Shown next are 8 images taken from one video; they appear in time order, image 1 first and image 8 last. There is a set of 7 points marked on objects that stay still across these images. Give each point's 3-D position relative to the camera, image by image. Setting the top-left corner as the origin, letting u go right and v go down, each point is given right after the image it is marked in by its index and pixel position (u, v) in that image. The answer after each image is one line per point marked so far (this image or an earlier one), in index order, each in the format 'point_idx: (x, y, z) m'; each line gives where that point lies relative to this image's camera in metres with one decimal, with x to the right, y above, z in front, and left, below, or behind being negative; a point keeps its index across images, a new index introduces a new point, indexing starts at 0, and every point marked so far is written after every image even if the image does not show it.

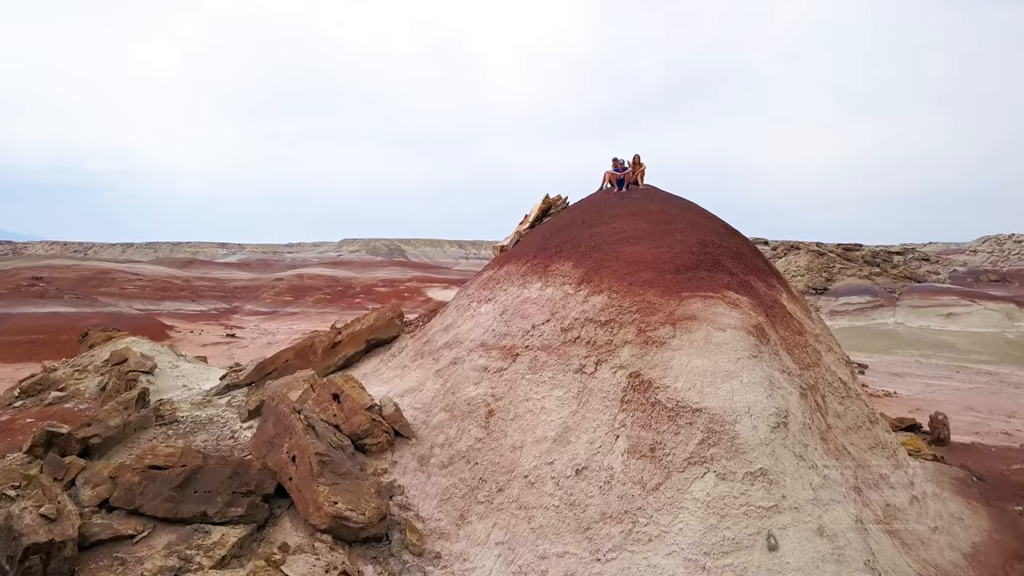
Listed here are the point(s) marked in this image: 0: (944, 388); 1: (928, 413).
0: (+11.6, -2.7, +14.8) m
1: (+9.2, -2.7, +12.1) m
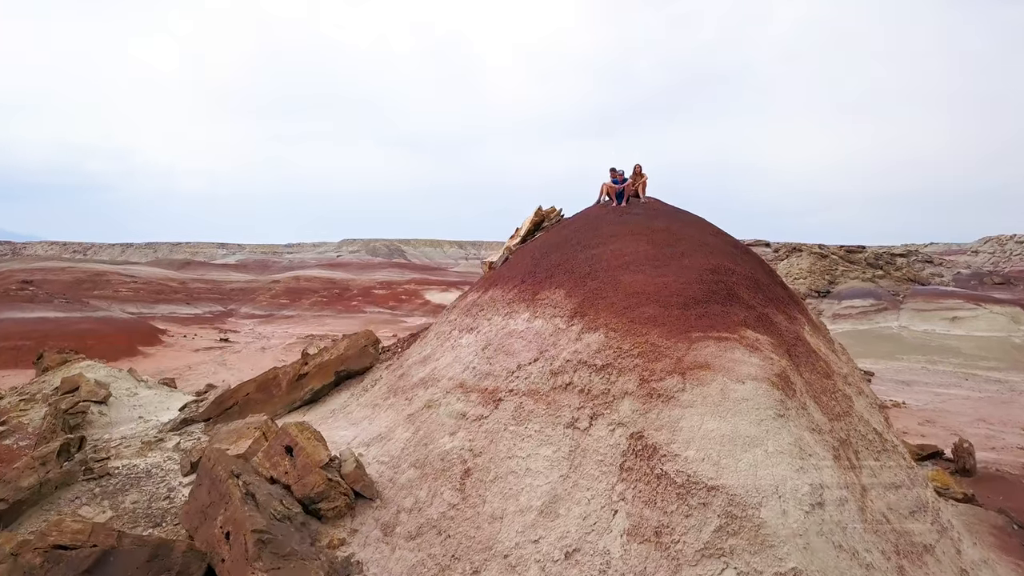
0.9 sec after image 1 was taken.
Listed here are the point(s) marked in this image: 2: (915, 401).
0: (+11.6, -2.9, +14.4) m
1: (+9.1, -2.9, +11.7) m
2: (+10.1, -2.9, +13.8) m
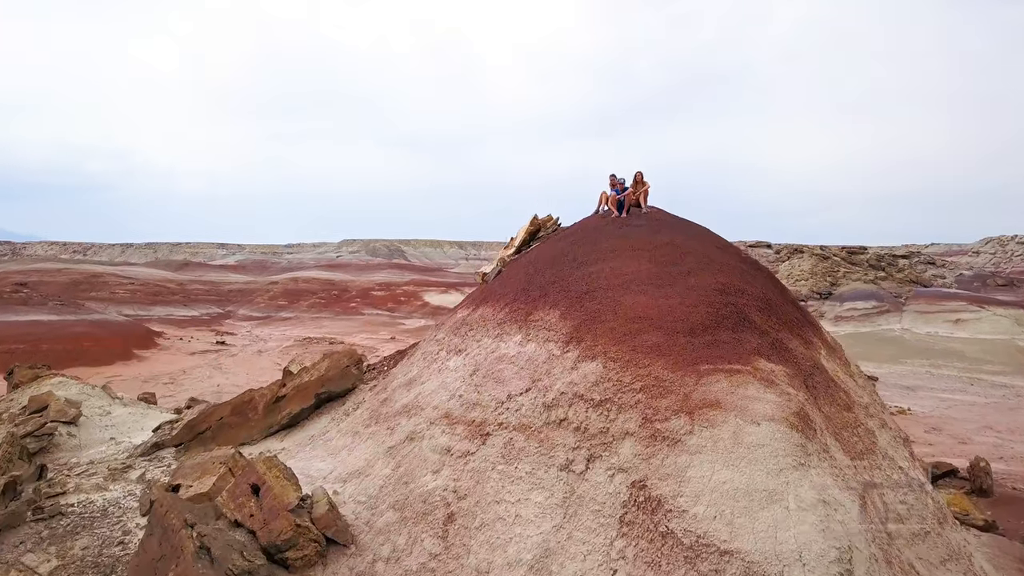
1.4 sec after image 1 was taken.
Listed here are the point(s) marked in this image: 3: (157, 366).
0: (+11.5, -3.0, +14.2) m
1: (+9.0, -3.0, +11.4) m
2: (+10.1, -3.0, +13.6) m
3: (-11.9, -2.6, +18.5) m
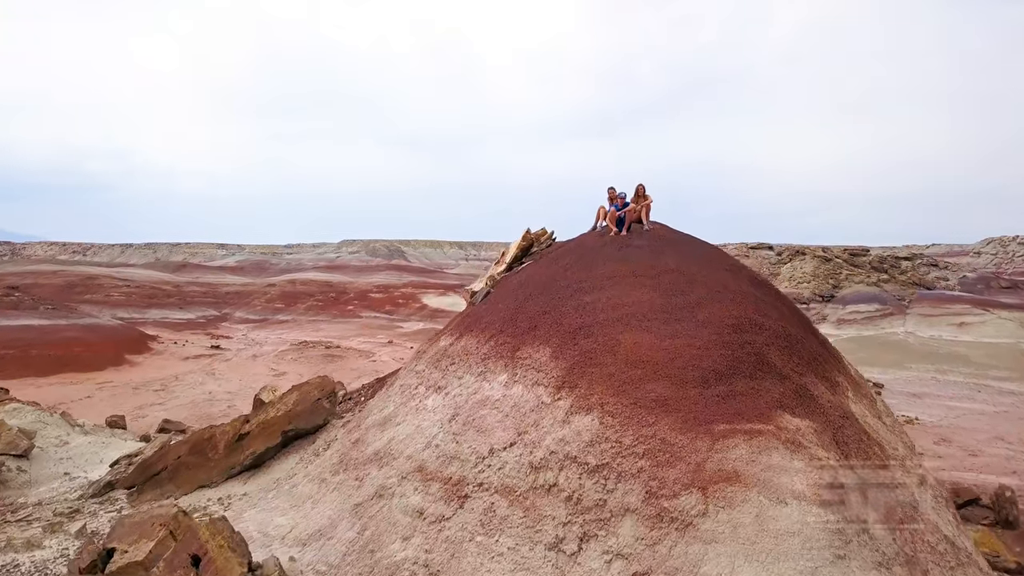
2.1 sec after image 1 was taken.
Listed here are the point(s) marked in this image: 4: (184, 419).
0: (+11.5, -3.1, +13.8) m
1: (+9.0, -3.2, +11.1) m
2: (+10.0, -3.1, +13.2) m
3: (-12.0, -2.8, +18.1) m
4: (-7.7, -3.1, +12.9) m
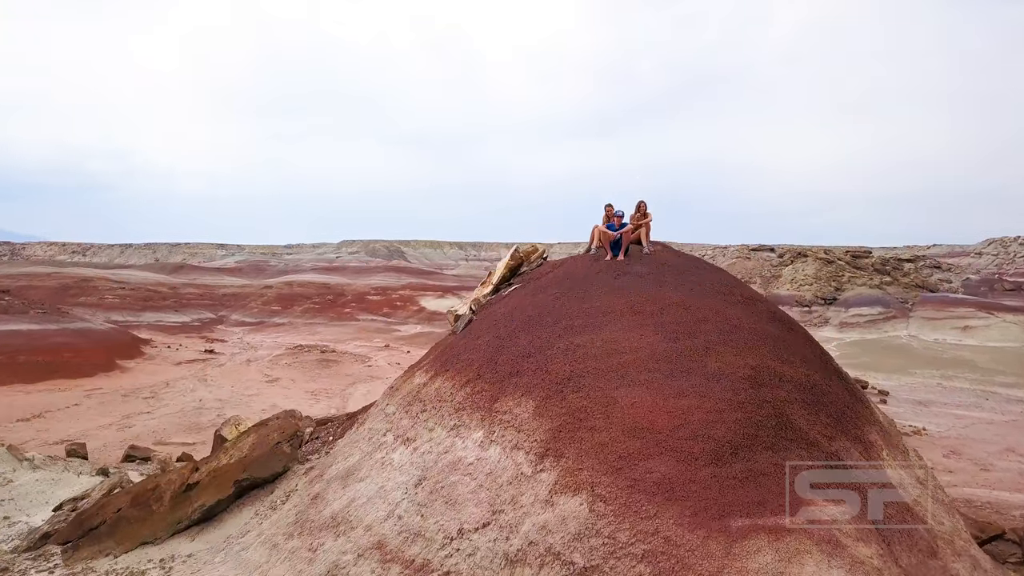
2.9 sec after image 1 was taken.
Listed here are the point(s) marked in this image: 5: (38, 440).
0: (+11.4, -3.3, +13.5) m
1: (+8.9, -3.3, +10.7) m
2: (+9.9, -3.3, +12.9) m
3: (-12.1, -2.9, +17.8) m
4: (-7.8, -3.2, +12.6) m
5: (-10.2, -3.3, +11.8) m
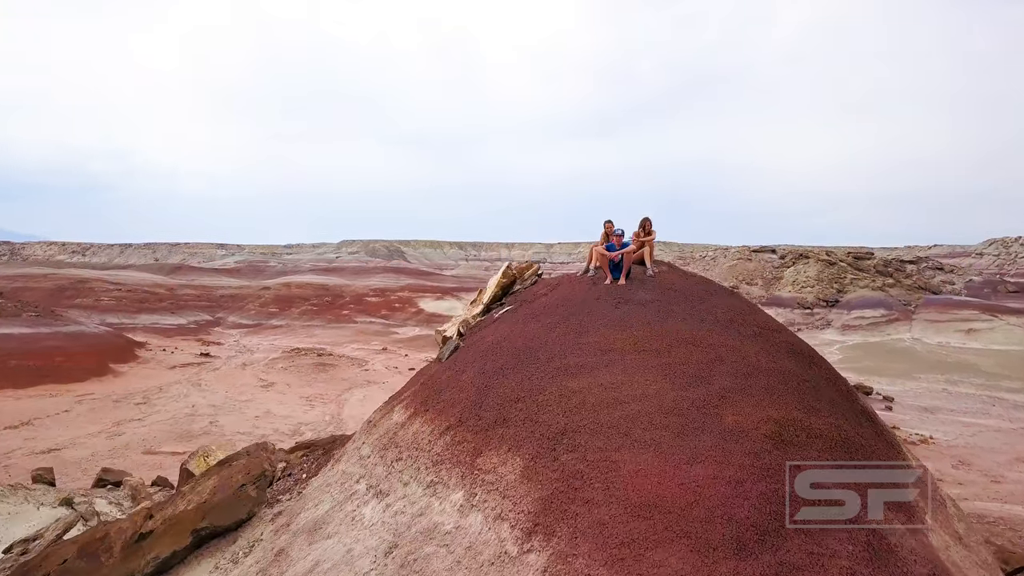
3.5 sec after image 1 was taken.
0: (+11.3, -3.4, +13.2) m
1: (+8.8, -3.4, +10.5) m
2: (+9.9, -3.4, +12.6) m
3: (-12.1, -3.0, +17.5) m
4: (-7.9, -3.3, +12.3) m
5: (-10.2, -3.4, +11.5) m
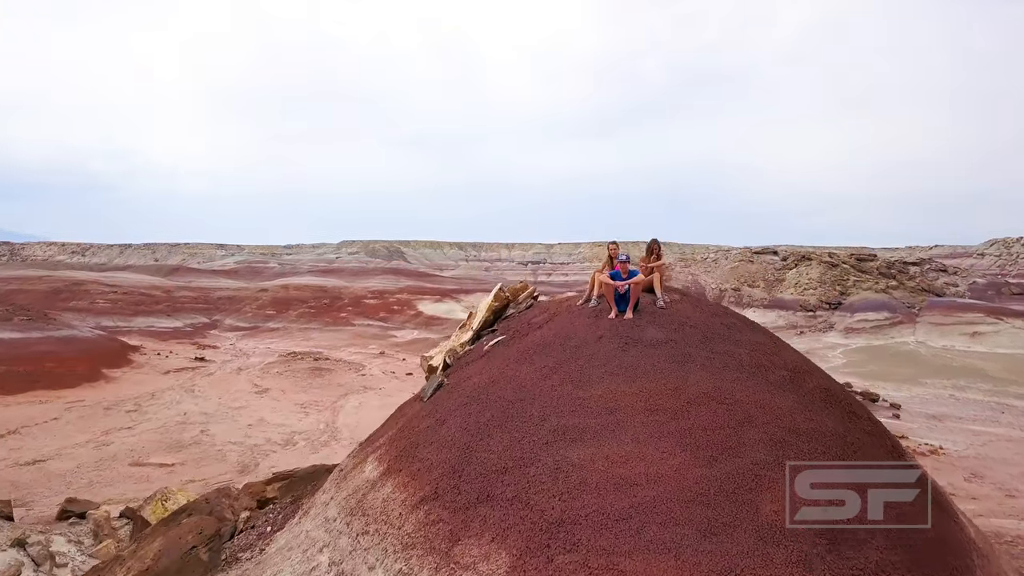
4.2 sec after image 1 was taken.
0: (+11.3, -3.5, +12.9) m
1: (+8.8, -3.6, +10.1) m
2: (+9.8, -3.5, +12.3) m
3: (-12.1, -3.2, +17.2) m
4: (-7.9, -3.5, +12.0) m
5: (-10.3, -3.5, +11.2) m
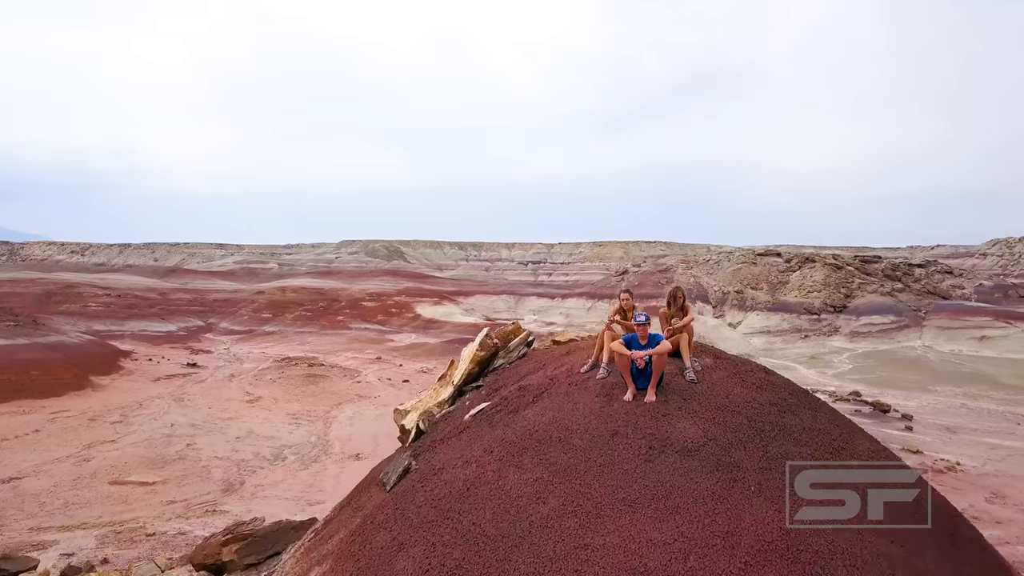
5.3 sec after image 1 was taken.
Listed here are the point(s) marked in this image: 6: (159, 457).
0: (+11.3, -3.7, +12.4) m
1: (+8.8, -3.8, +9.6) m
2: (+9.8, -3.7, +11.8) m
3: (-12.2, -3.3, +16.7) m
4: (-7.9, -3.7, +11.5) m
5: (-10.3, -3.7, +10.7) m
6: (-7.6, -3.6, +11.8) m
